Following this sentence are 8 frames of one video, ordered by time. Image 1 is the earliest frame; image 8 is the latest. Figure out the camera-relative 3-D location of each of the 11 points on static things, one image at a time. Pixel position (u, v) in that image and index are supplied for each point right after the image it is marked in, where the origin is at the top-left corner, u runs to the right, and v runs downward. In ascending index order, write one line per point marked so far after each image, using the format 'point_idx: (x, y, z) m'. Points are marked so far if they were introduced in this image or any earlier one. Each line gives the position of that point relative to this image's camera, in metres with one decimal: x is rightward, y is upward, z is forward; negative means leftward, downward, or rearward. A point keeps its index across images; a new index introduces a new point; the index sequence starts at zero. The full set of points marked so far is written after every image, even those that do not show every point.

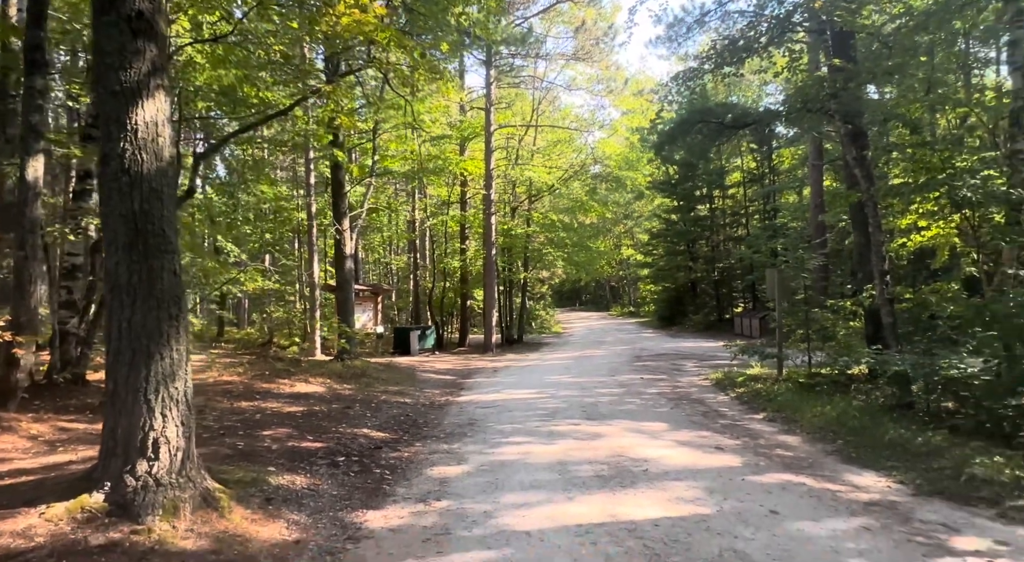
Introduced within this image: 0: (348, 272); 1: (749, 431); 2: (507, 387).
0: (-3.8, +0.2, +15.8) m
1: (+2.7, -1.7, +8.2) m
2: (-0.1, -2.0, +13.5) m
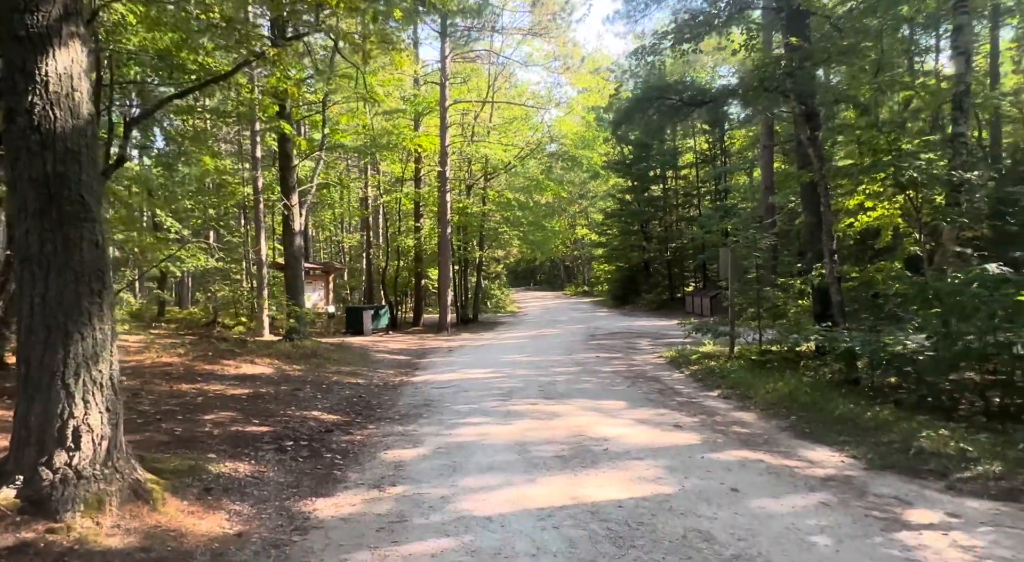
0: (-4.8, +0.7, +15.3) m
1: (+2.2, -1.5, +8.2) m
2: (-0.9, -1.6, +13.3) m
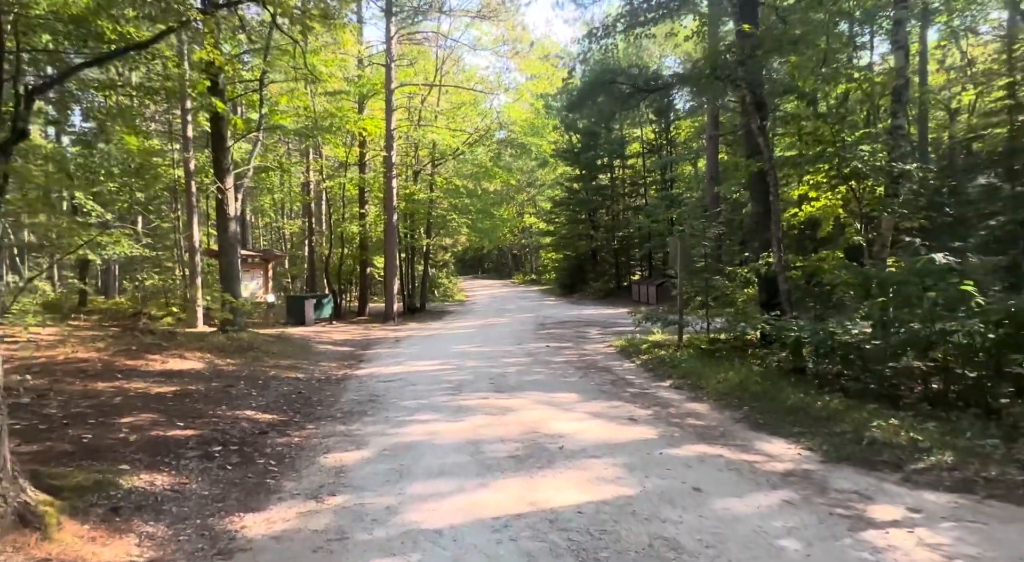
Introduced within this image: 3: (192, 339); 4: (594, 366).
0: (-5.9, +0.9, +14.6) m
1: (+1.7, -1.4, +8.0) m
2: (-1.9, -1.4, +12.9) m
3: (-5.0, -1.1, +10.8) m
4: (+1.3, -1.3, +11.1) m
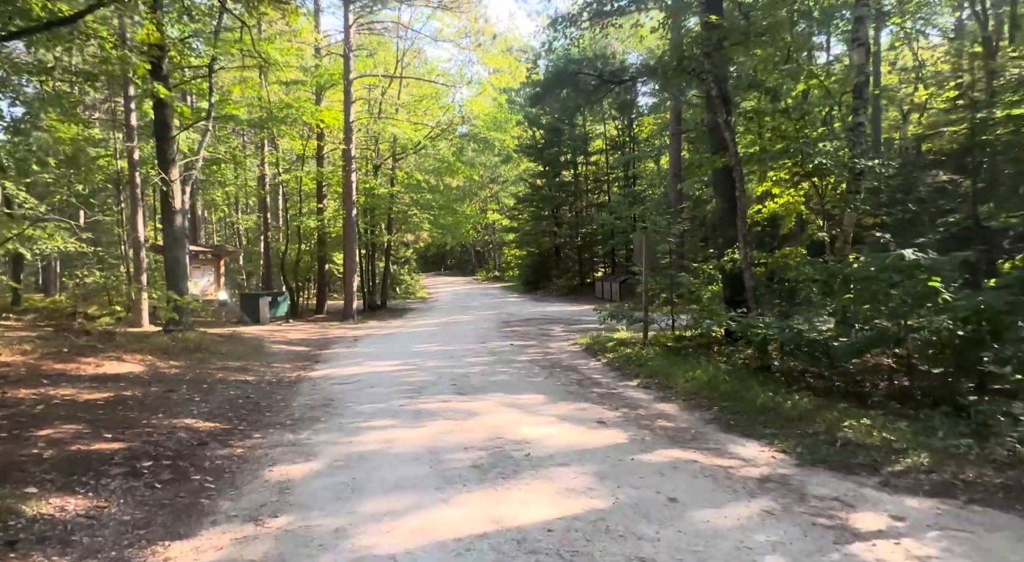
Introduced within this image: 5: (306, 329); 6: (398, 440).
0: (-6.6, +1.0, +13.9) m
1: (+1.2, -1.3, +7.8) m
2: (-2.5, -1.4, +12.4) m
3: (-5.5, -1.0, +10.2) m
4: (+0.7, -1.3, +10.8) m
5: (-5.7, -1.3, +19.5) m
6: (-0.9, -1.2, +5.5) m
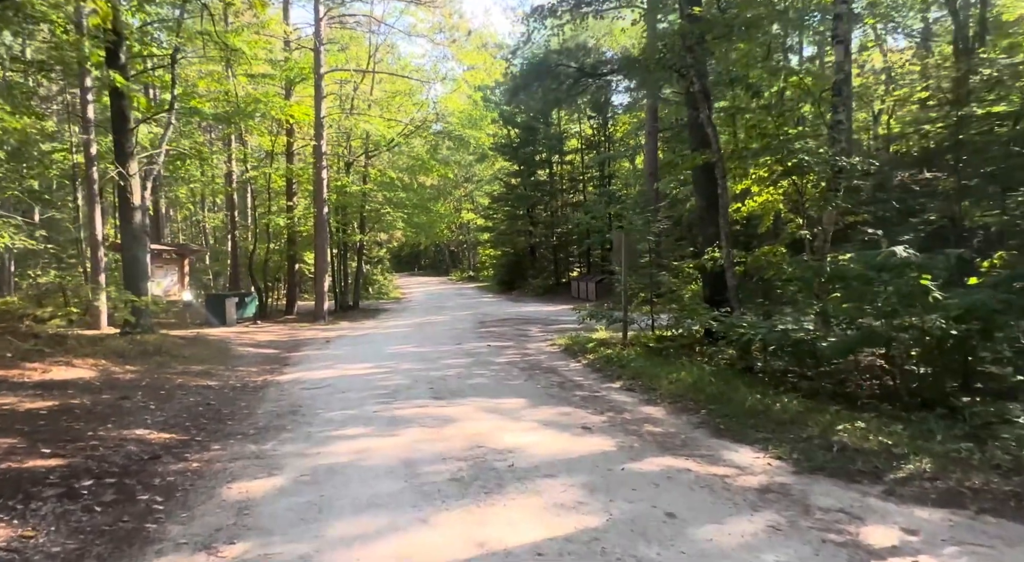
0: (-7.1, +1.0, +13.3) m
1: (+1.0, -1.3, +7.5) m
2: (-2.9, -1.3, +12.0) m
3: (-5.8, -1.0, +9.6) m
4: (+0.4, -1.3, +10.5) m
5: (-6.3, -1.3, +18.9) m
6: (-1.0, -1.2, +5.1) m
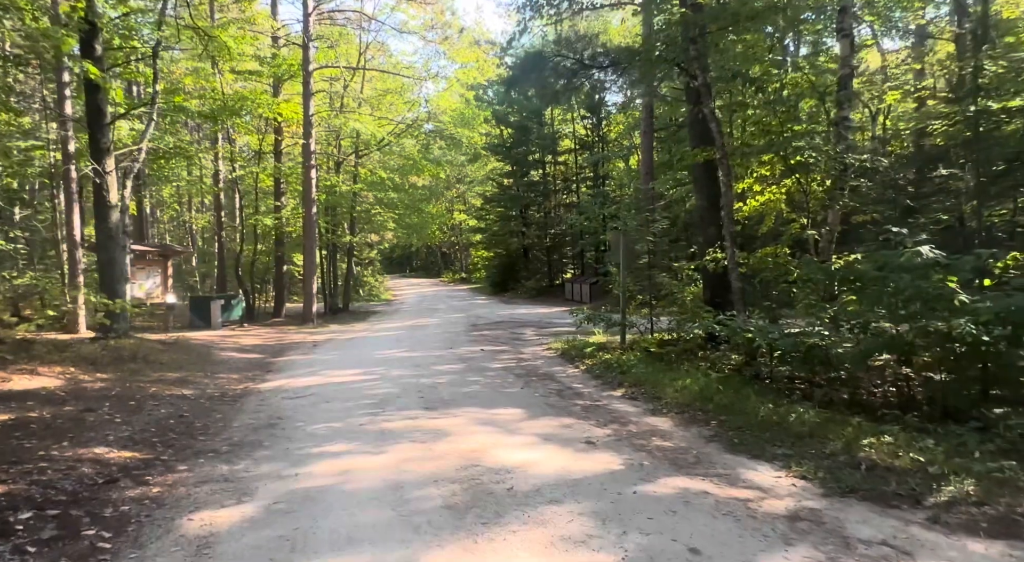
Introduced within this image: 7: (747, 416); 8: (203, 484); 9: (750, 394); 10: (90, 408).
0: (-7.2, +1.0, +12.7) m
1: (+1.0, -1.3, +7.0) m
2: (-3.0, -1.4, +11.4) m
3: (-5.9, -1.1, +9.0) m
4: (+0.3, -1.3, +10.0) m
5: (-6.5, -1.4, +18.3) m
6: (-1.0, -1.2, +4.6) m
7: (+2.1, -1.2, +6.2) m
8: (-1.9, -1.3, +4.4) m
9: (+2.4, -1.2, +7.1) m
10: (-4.2, -1.2, +7.1) m
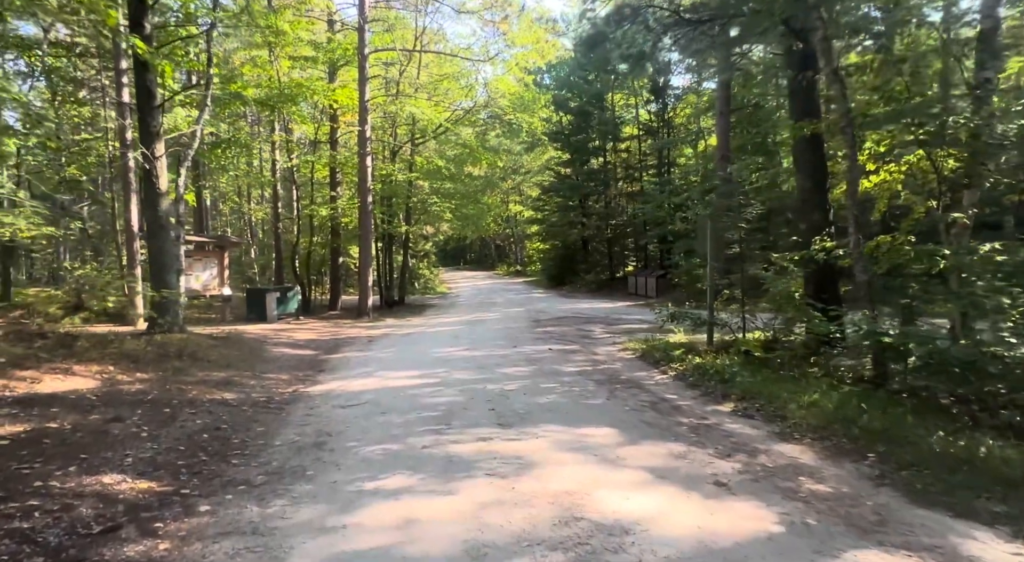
0: (-6.0, +1.1, +12.0) m
1: (+1.7, -1.3, +5.7) m
2: (-1.9, -1.3, +10.4) m
3: (-4.9, -0.9, +8.2) m
4: (+1.3, -1.2, +8.8) m
5: (-4.9, -1.2, +17.6) m
6: (-0.5, -1.2, +3.5) m
7: (+2.8, -1.2, +4.8) m
8: (-1.4, -1.2, +3.4) m
9: (+3.2, -1.1, +5.7) m
10: (-3.4, -1.1, +6.2) m
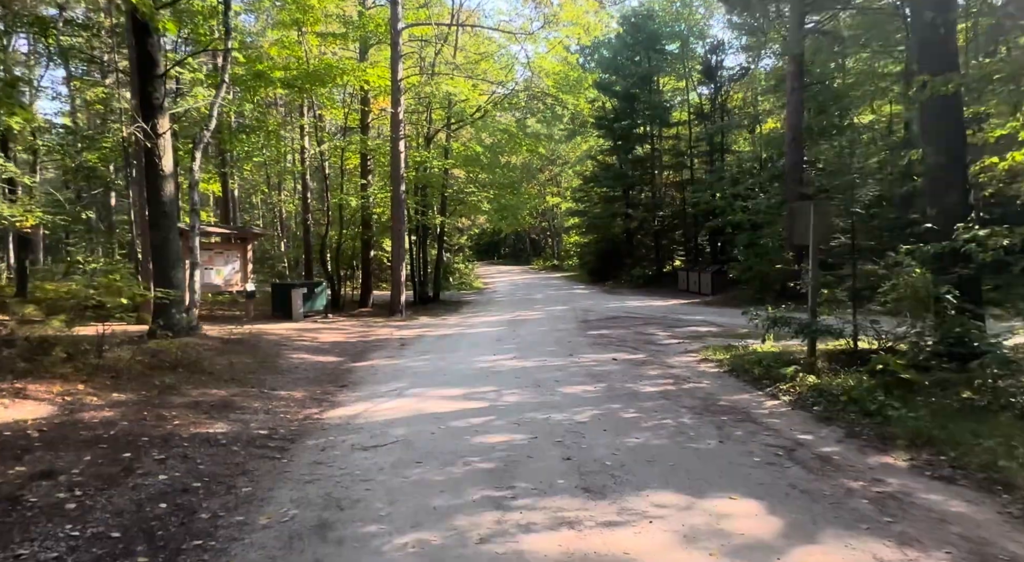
0: (-5.1, +1.2, +10.4) m
1: (+2.3, -1.3, +3.7) m
2: (-1.1, -1.2, +8.6) m
3: (-4.3, -0.9, +6.6) m
4: (+2.0, -1.2, +6.8) m
5: (-3.8, -1.1, +15.9) m
6: (0.0, -1.2, +1.6) m
7: (+3.3, -1.2, +2.8) m
8: (-0.9, -1.2, +1.5) m
9: (+3.7, -1.1, +3.7) m
10: (-2.9, -1.1, +4.5) m
